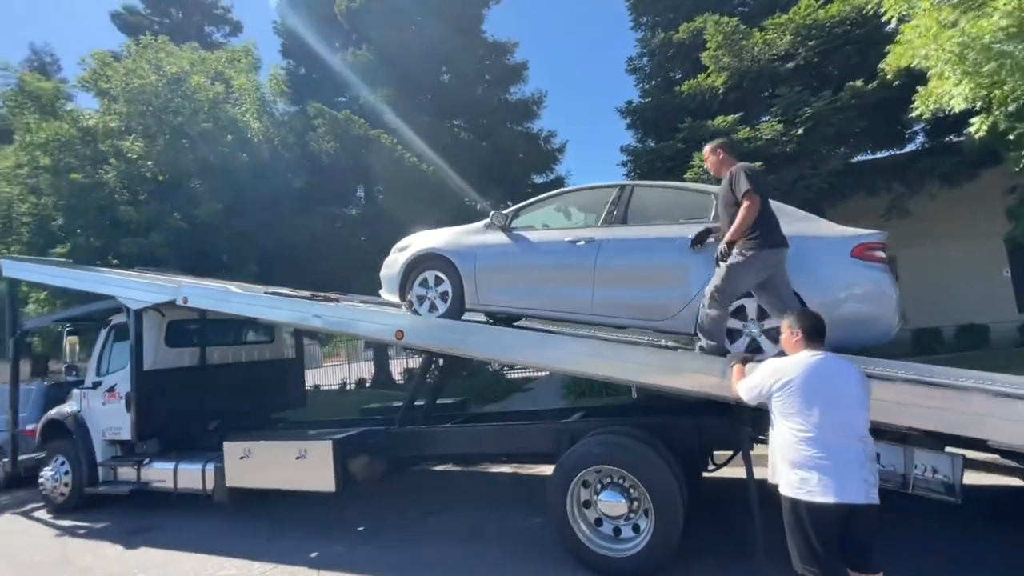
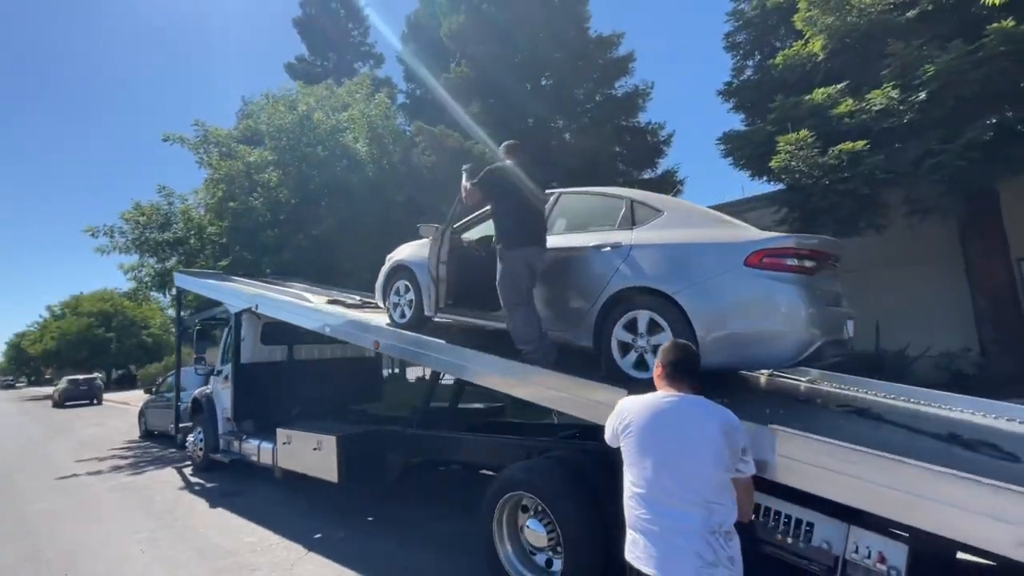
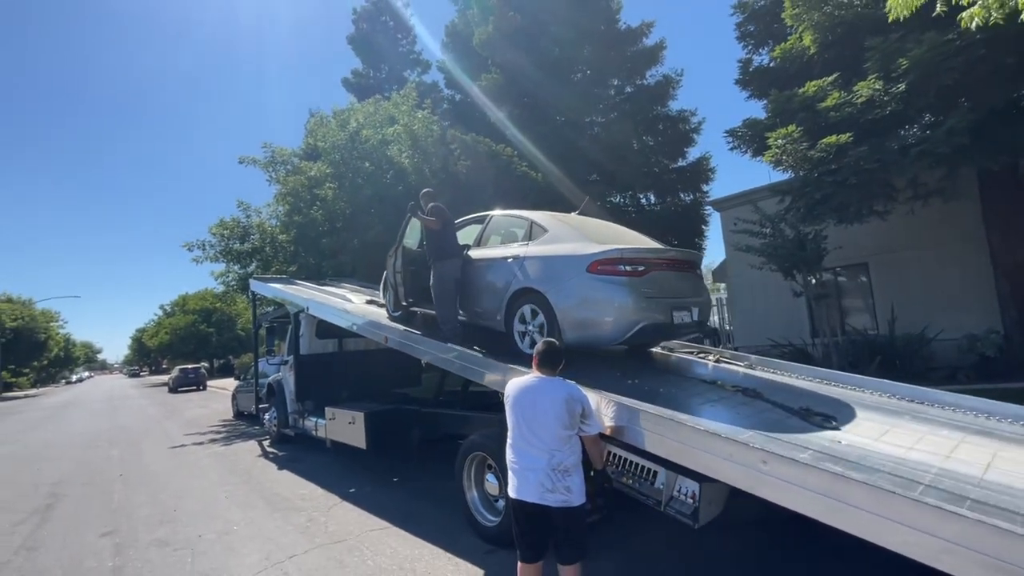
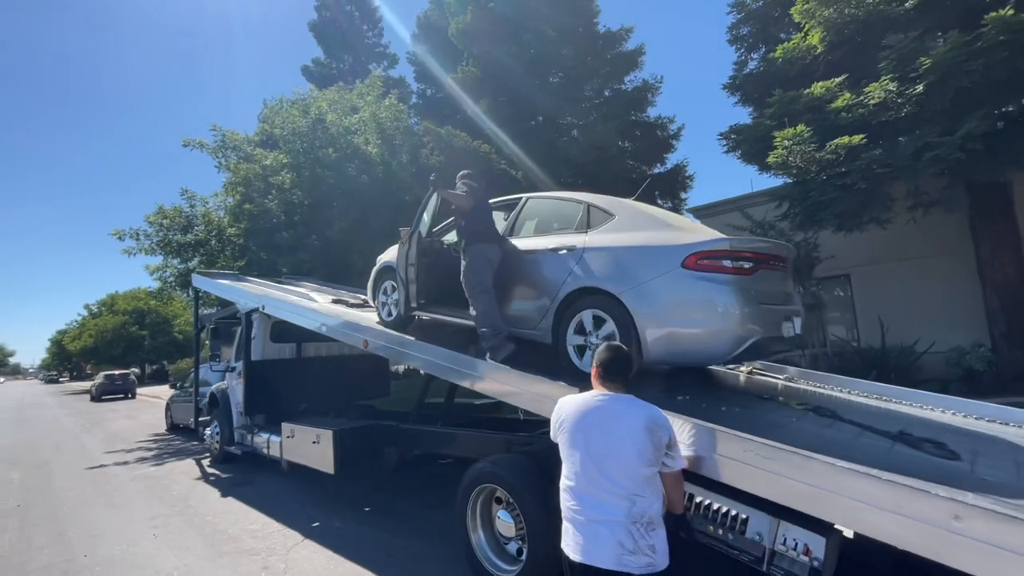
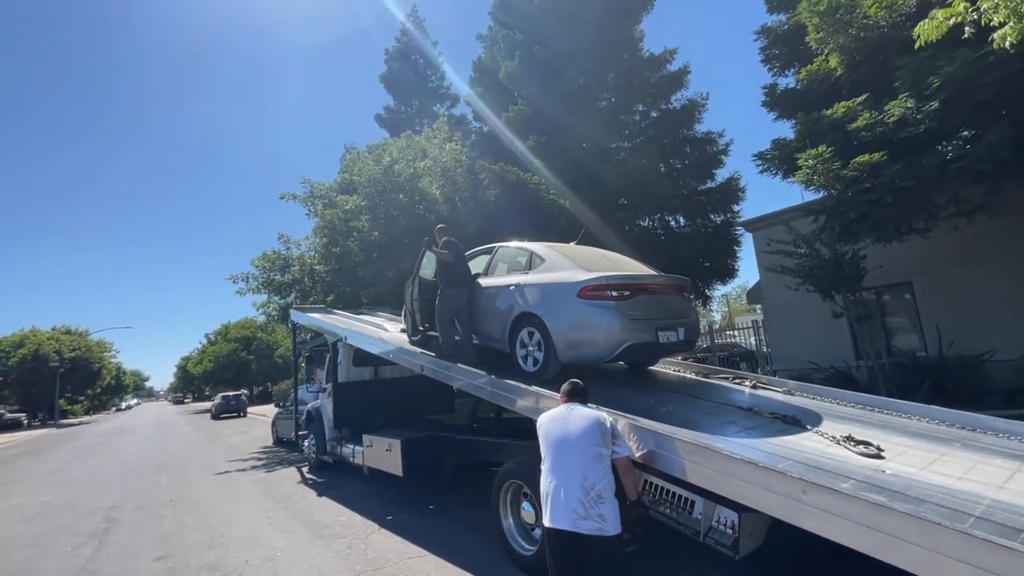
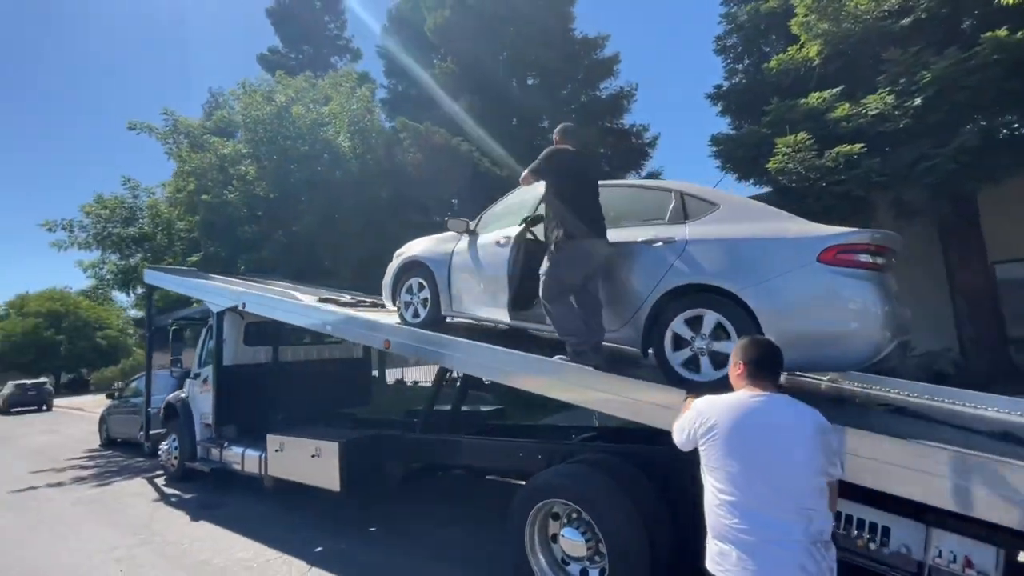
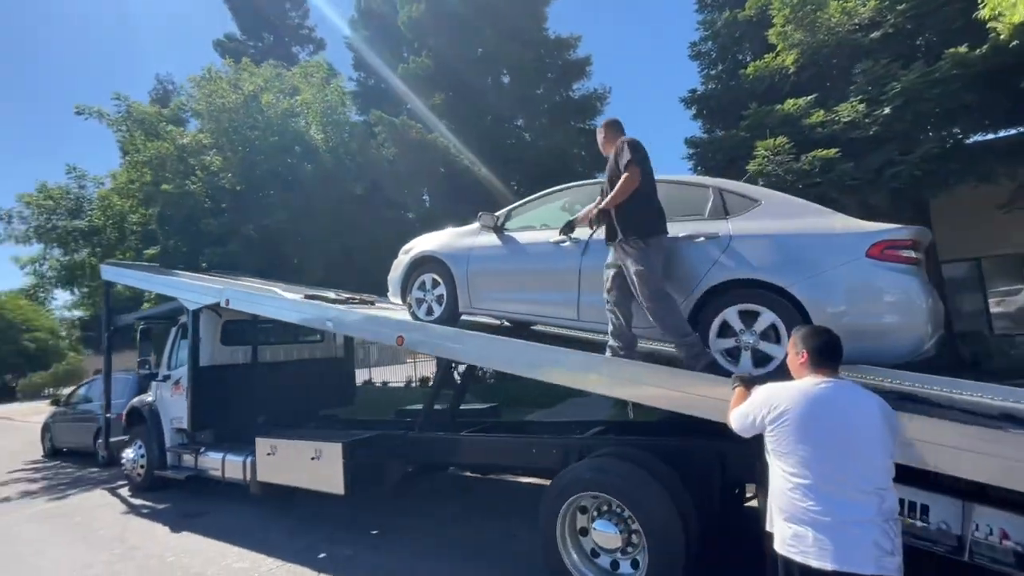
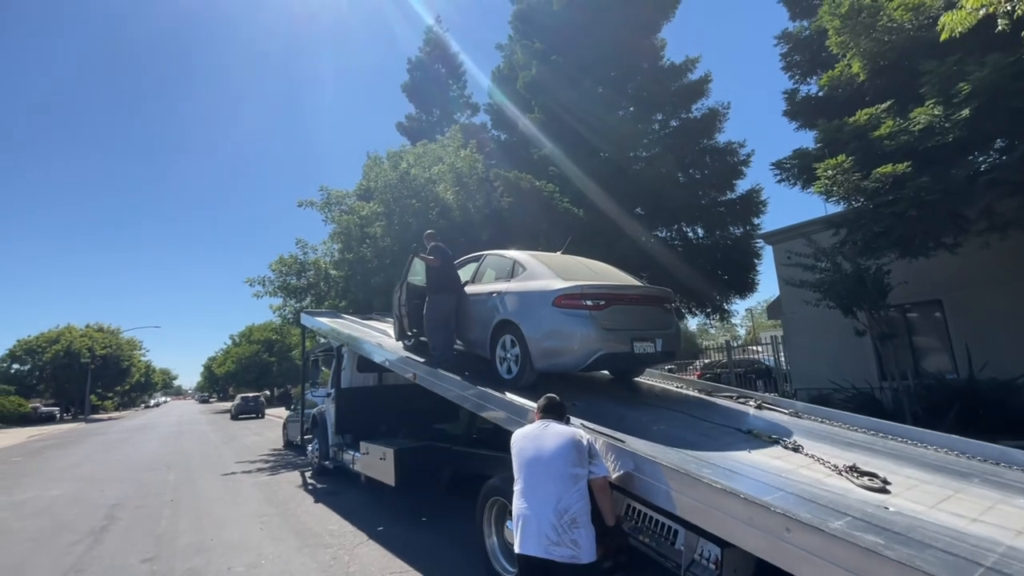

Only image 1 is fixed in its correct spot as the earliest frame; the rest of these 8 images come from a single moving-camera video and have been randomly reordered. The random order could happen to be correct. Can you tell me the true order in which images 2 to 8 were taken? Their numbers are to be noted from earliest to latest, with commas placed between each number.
7, 6, 2, 4, 3, 5, 8
